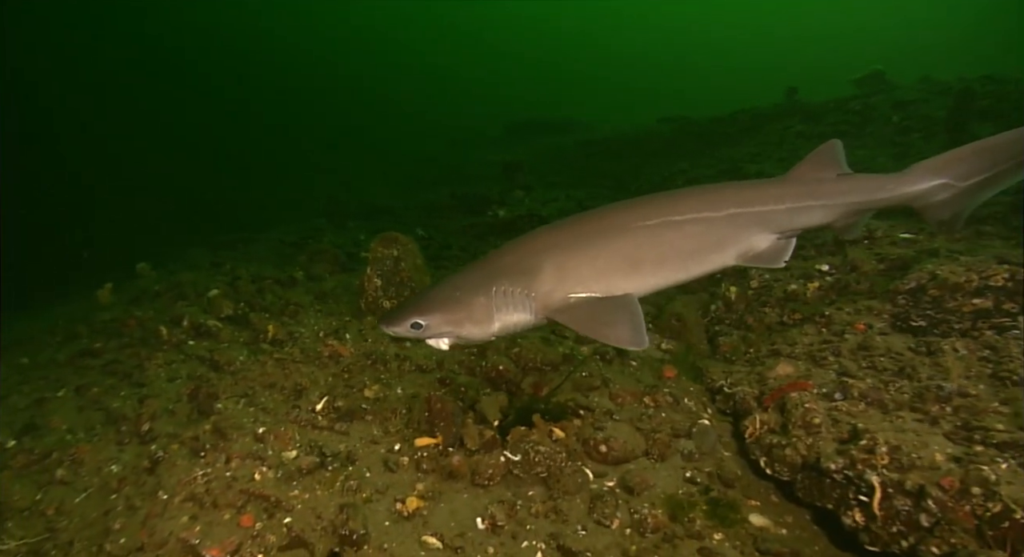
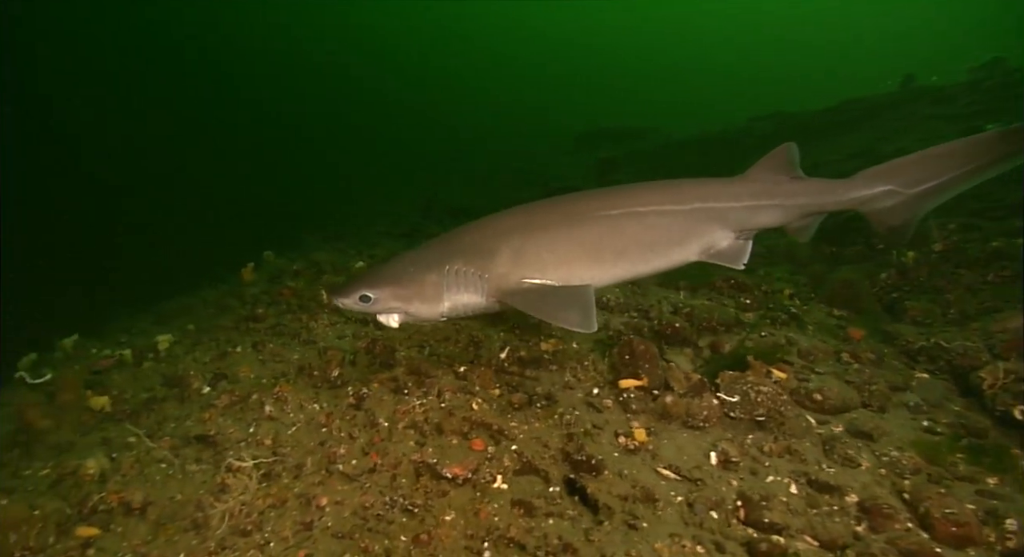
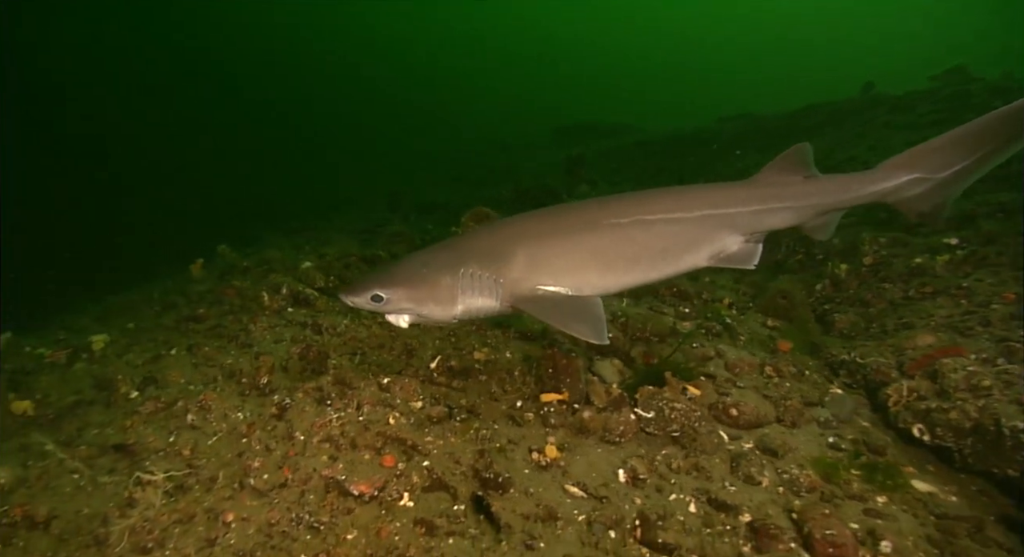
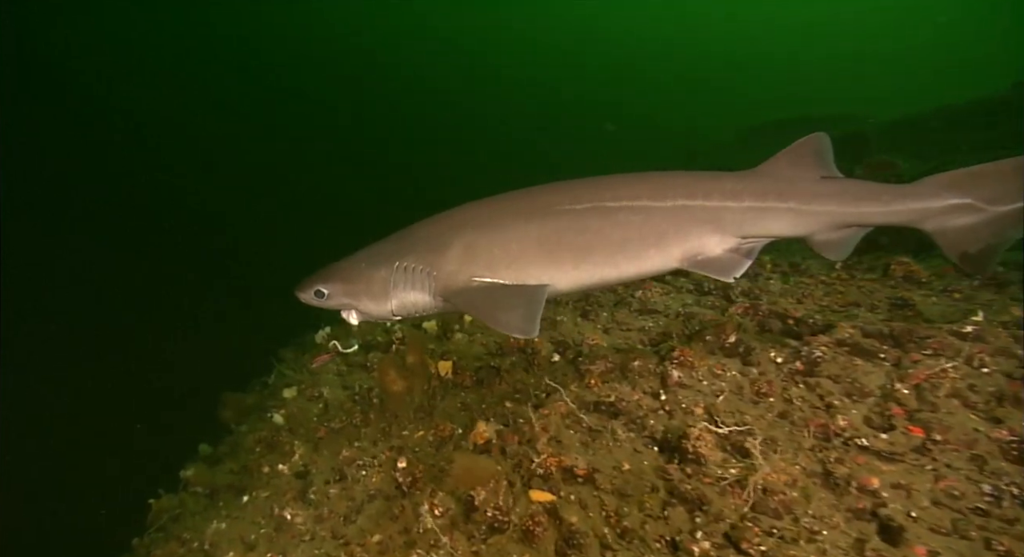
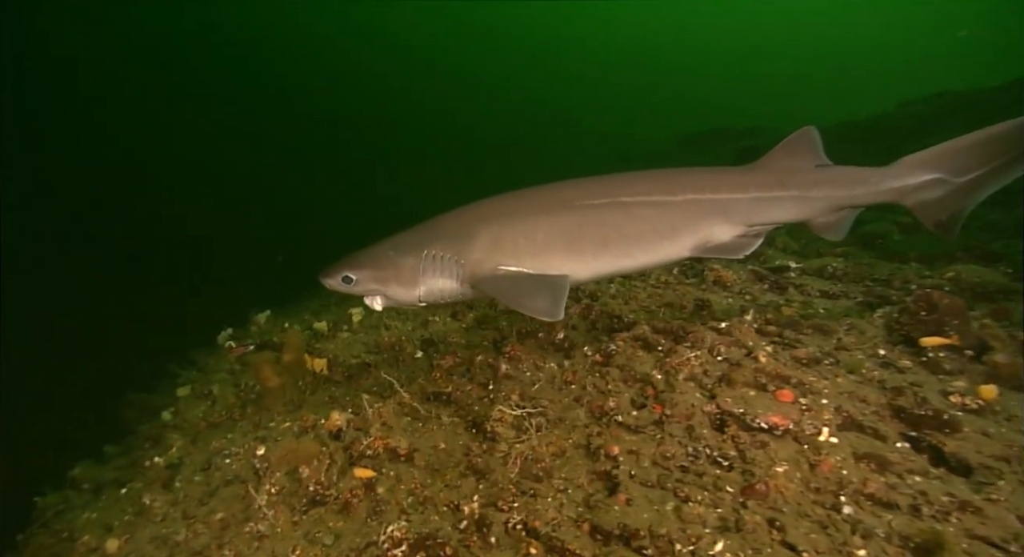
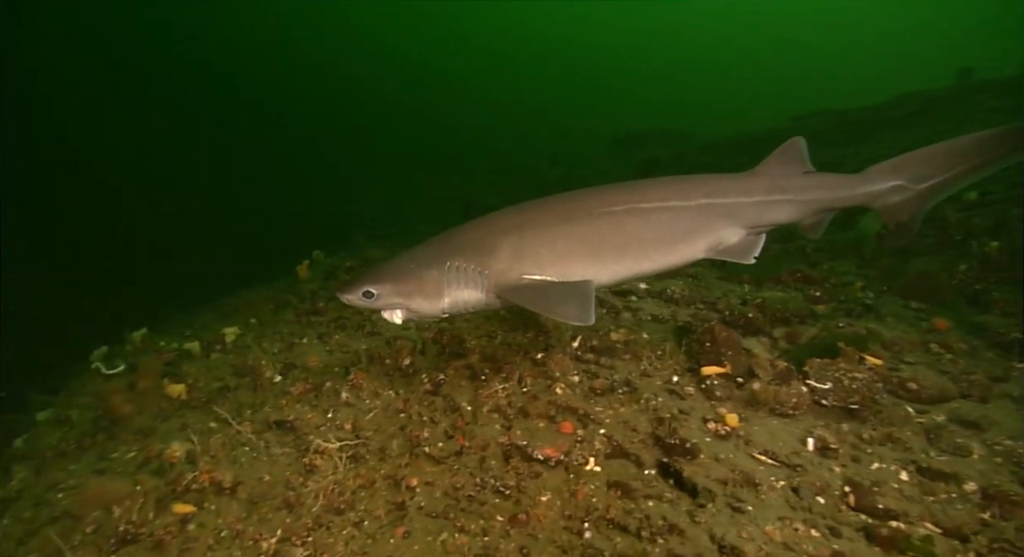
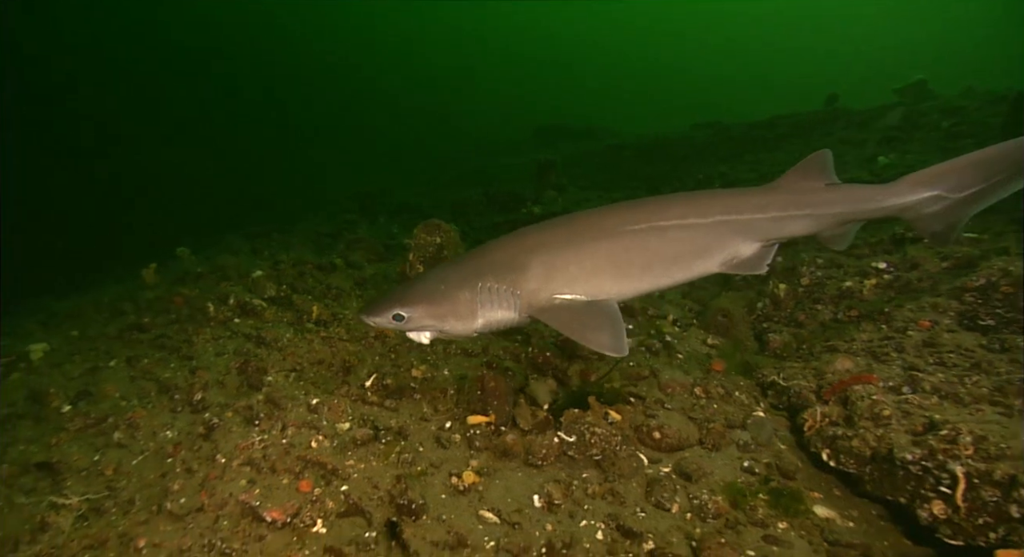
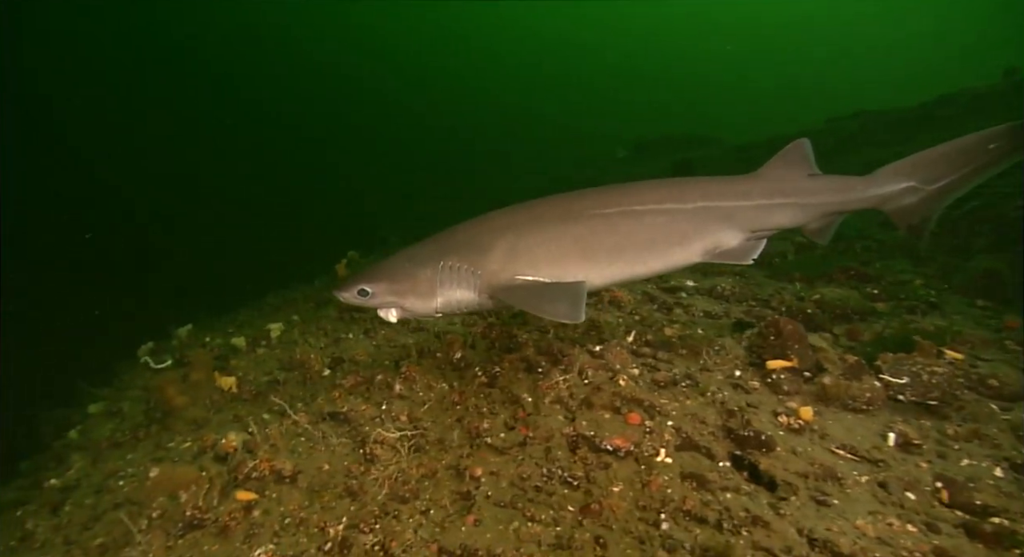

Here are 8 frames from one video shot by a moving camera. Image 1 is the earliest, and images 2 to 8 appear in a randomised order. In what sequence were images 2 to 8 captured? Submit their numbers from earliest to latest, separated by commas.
7, 3, 2, 6, 8, 5, 4
